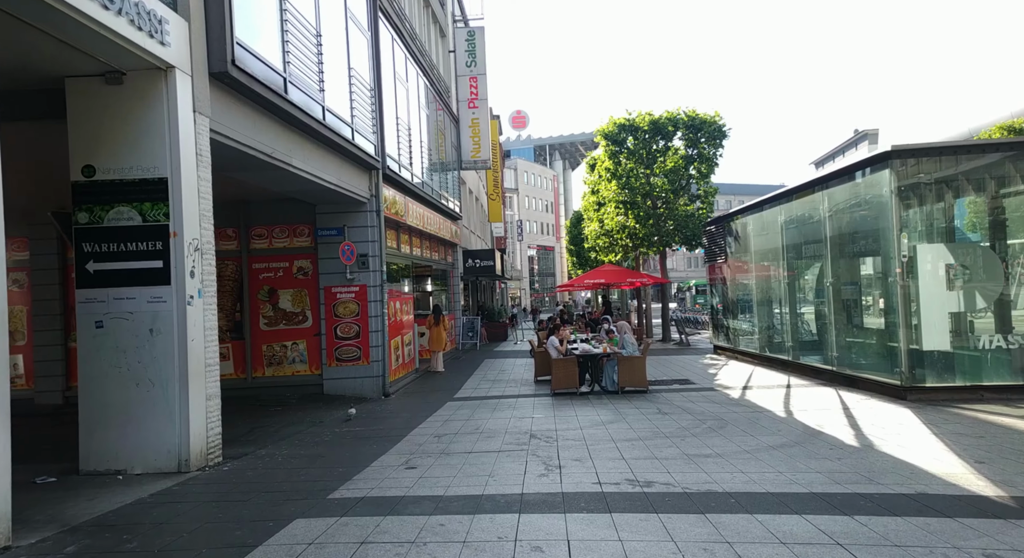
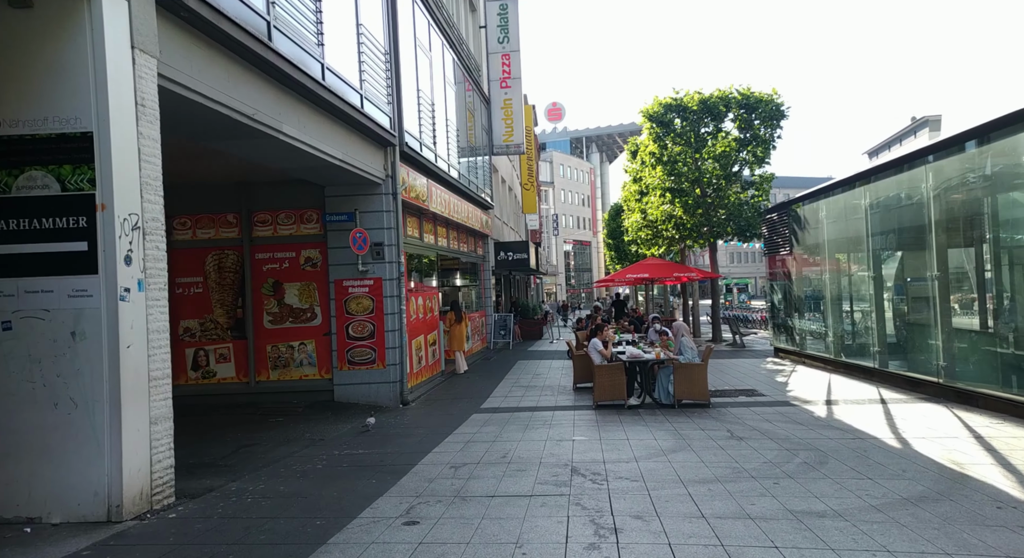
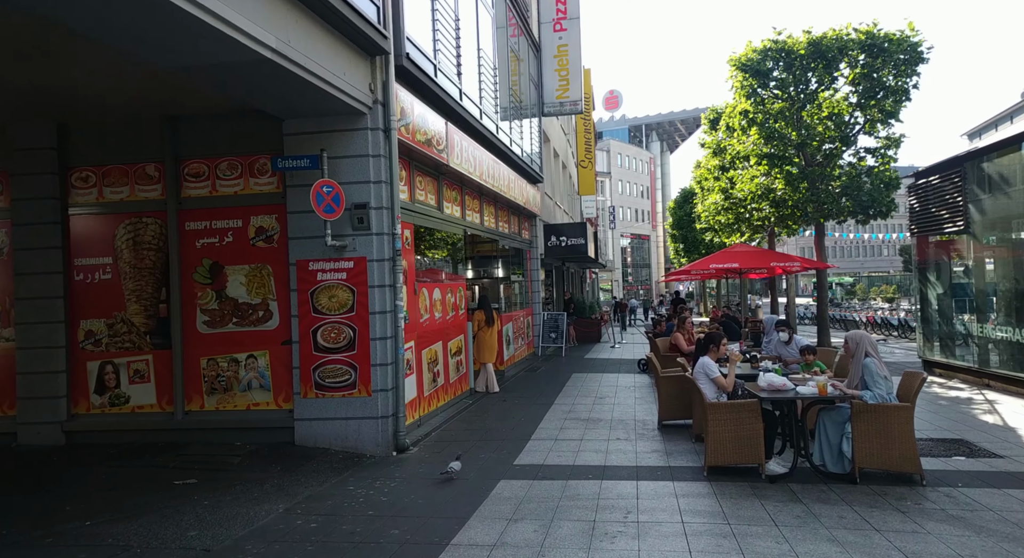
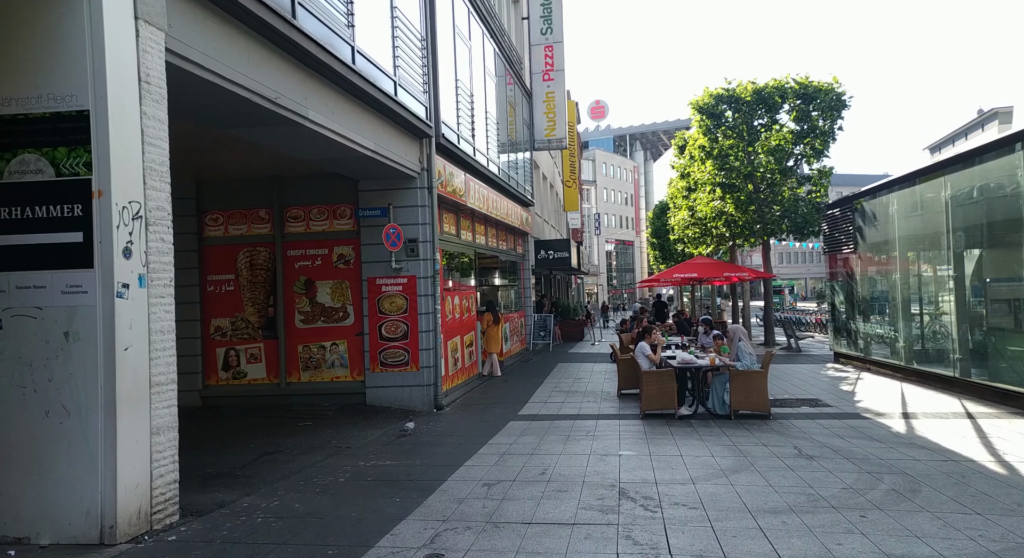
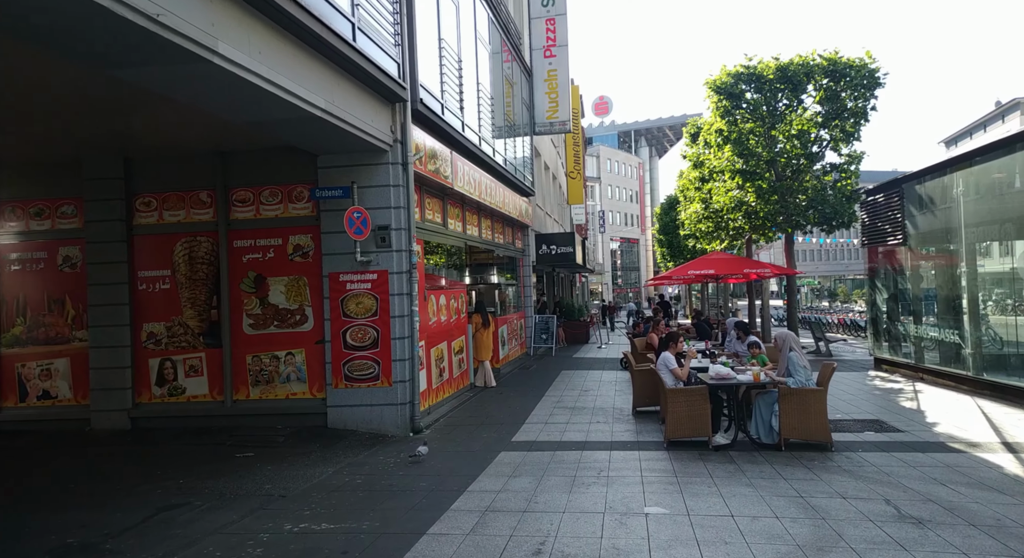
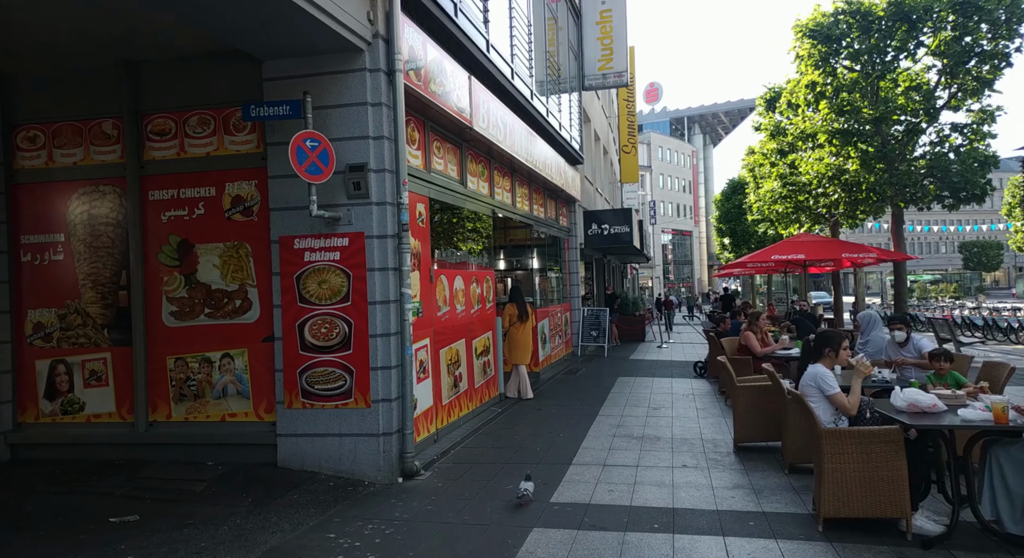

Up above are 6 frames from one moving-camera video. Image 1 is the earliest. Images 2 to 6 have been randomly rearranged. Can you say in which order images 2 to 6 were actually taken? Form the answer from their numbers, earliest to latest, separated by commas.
2, 4, 5, 3, 6
